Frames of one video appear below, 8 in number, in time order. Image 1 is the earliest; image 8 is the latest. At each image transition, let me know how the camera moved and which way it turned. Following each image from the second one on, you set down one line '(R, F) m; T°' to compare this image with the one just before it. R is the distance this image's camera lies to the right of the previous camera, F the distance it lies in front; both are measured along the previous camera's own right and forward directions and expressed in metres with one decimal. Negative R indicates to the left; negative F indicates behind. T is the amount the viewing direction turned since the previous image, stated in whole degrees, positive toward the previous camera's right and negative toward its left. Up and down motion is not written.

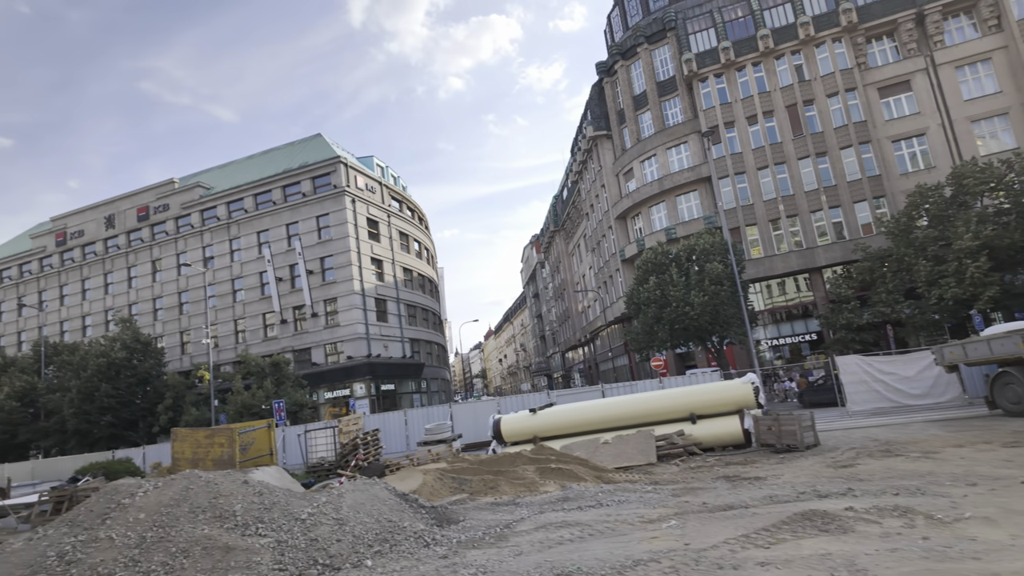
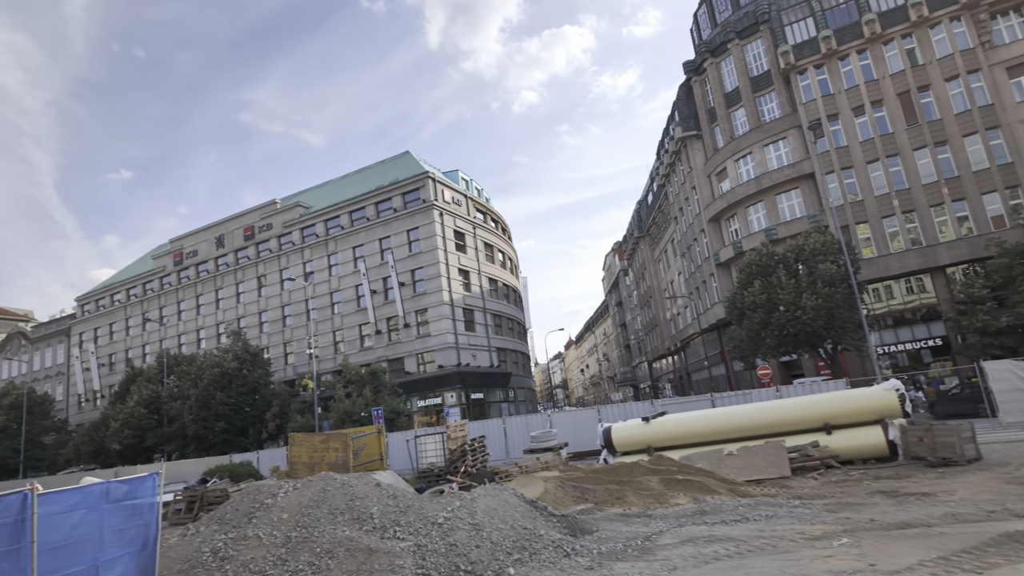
(-0.6, +0.2) m; -8°
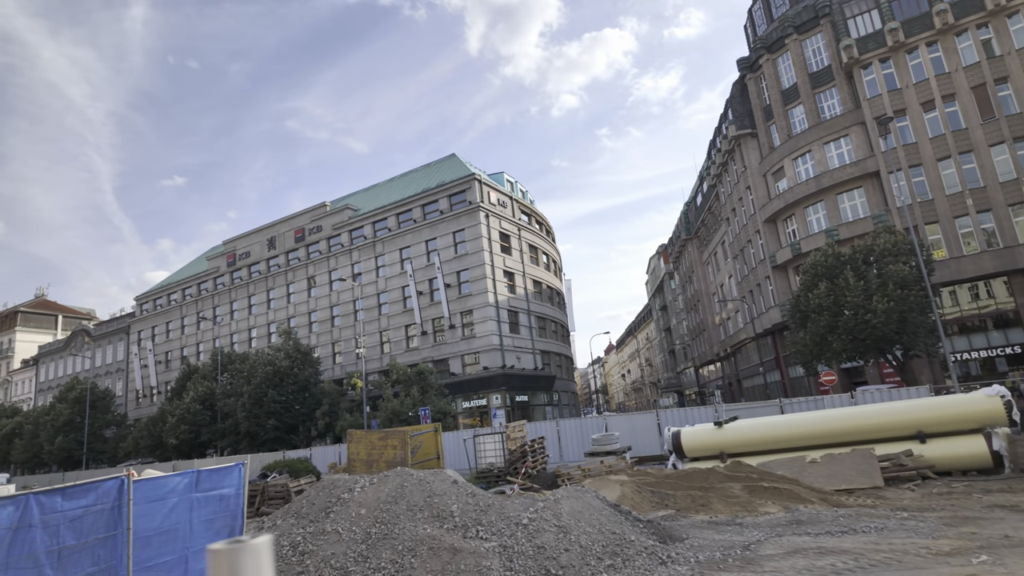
(-0.6, +0.3) m; -4°
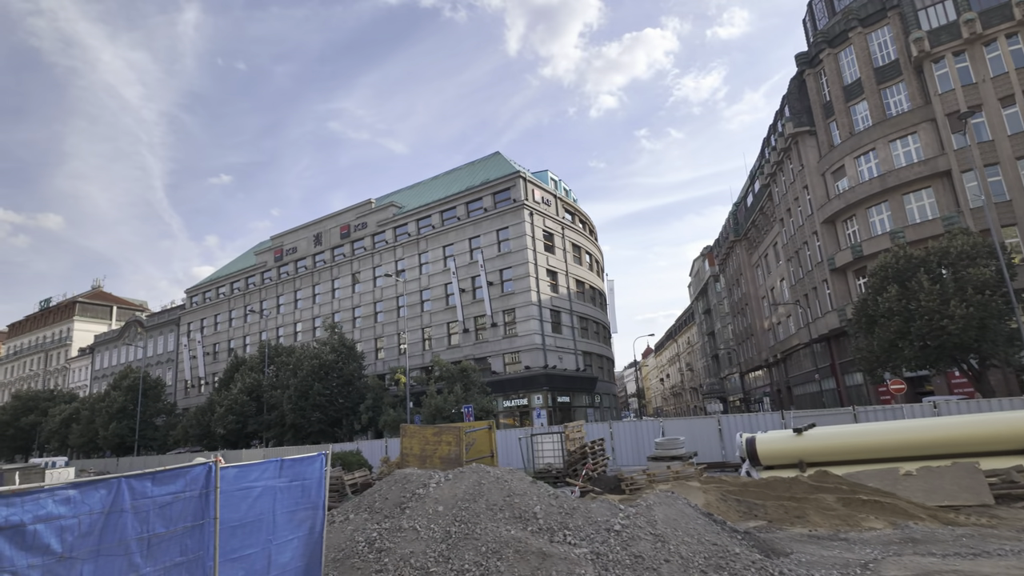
(-0.6, +0.4) m; -3°
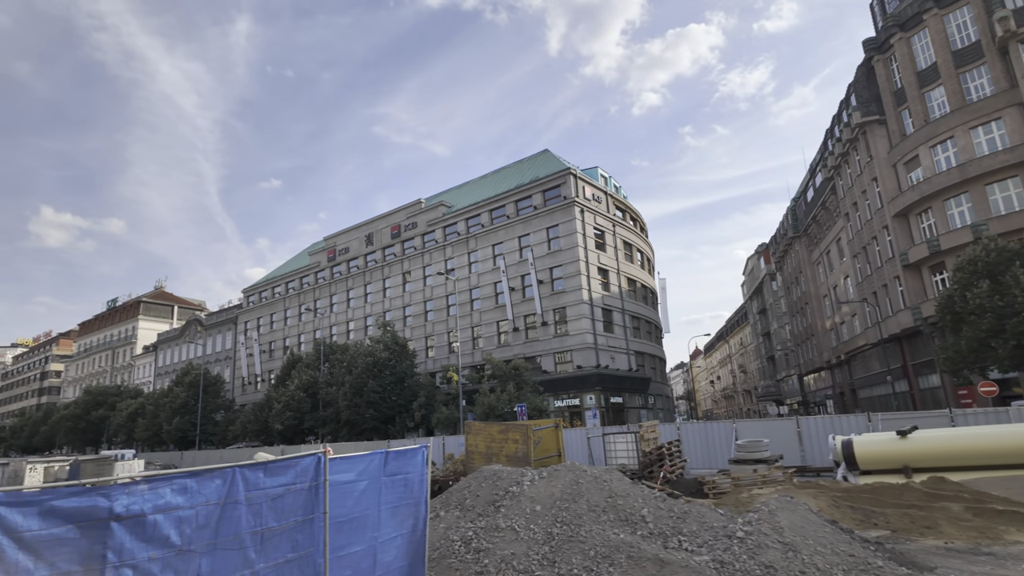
(-0.7, +0.4) m; -4°
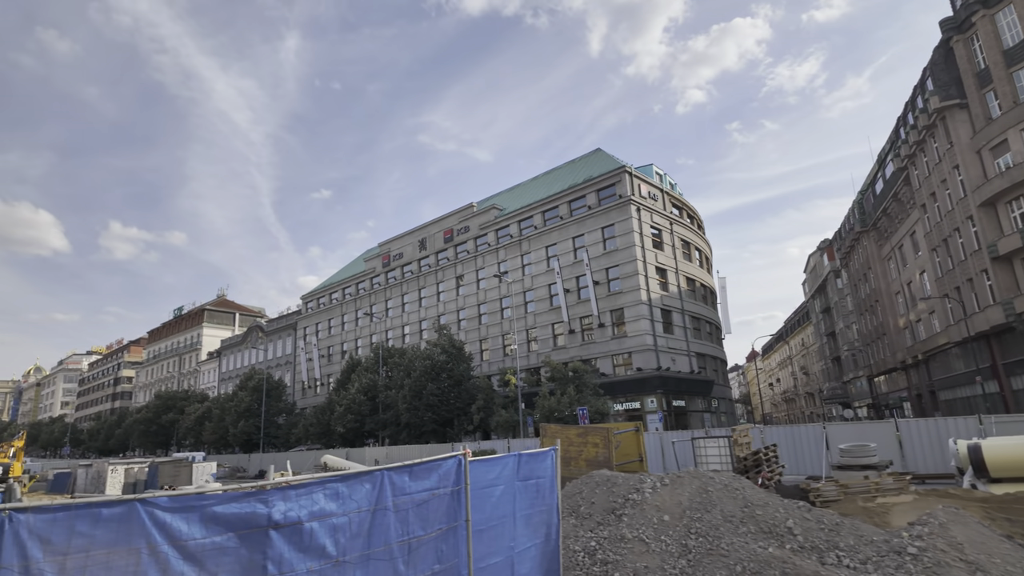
(-0.8, +0.4) m; -4°
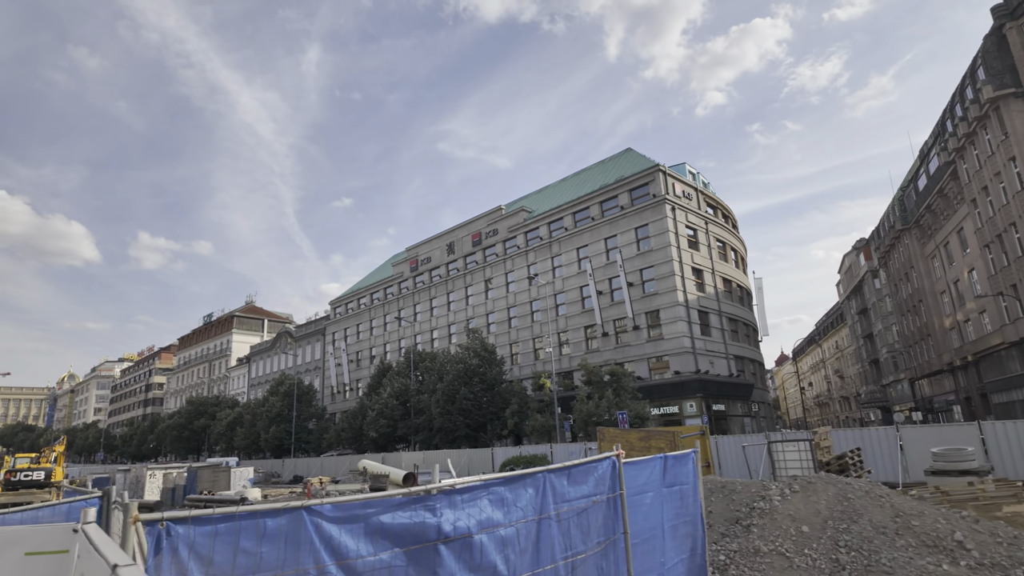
(-0.9, +0.6) m; -2°
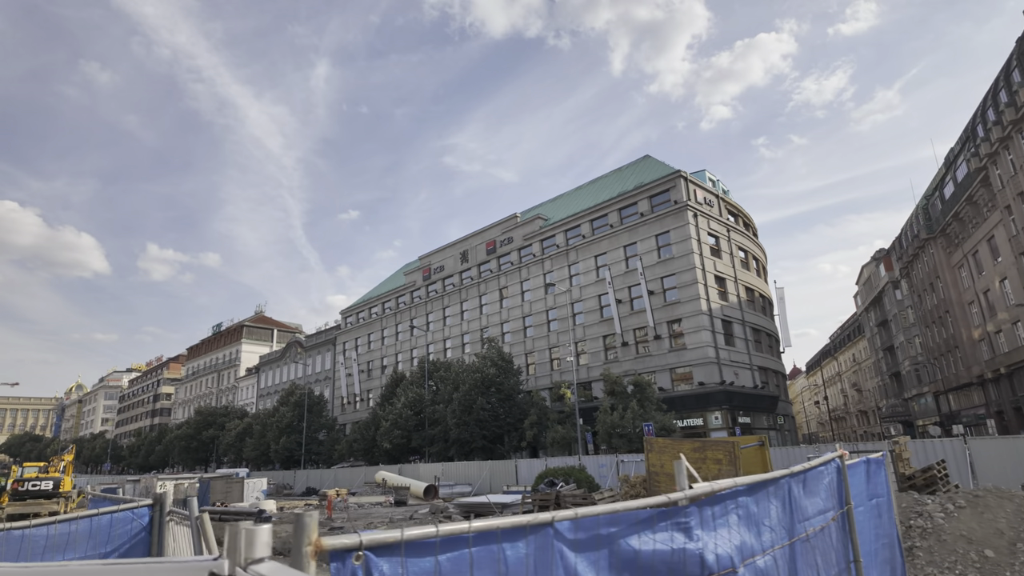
(-0.8, +0.9) m; -1°
